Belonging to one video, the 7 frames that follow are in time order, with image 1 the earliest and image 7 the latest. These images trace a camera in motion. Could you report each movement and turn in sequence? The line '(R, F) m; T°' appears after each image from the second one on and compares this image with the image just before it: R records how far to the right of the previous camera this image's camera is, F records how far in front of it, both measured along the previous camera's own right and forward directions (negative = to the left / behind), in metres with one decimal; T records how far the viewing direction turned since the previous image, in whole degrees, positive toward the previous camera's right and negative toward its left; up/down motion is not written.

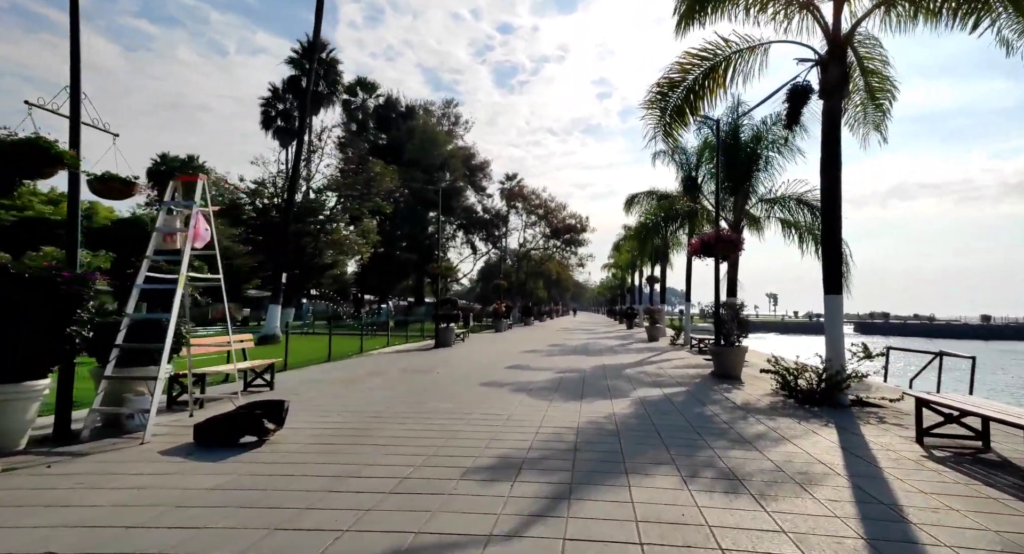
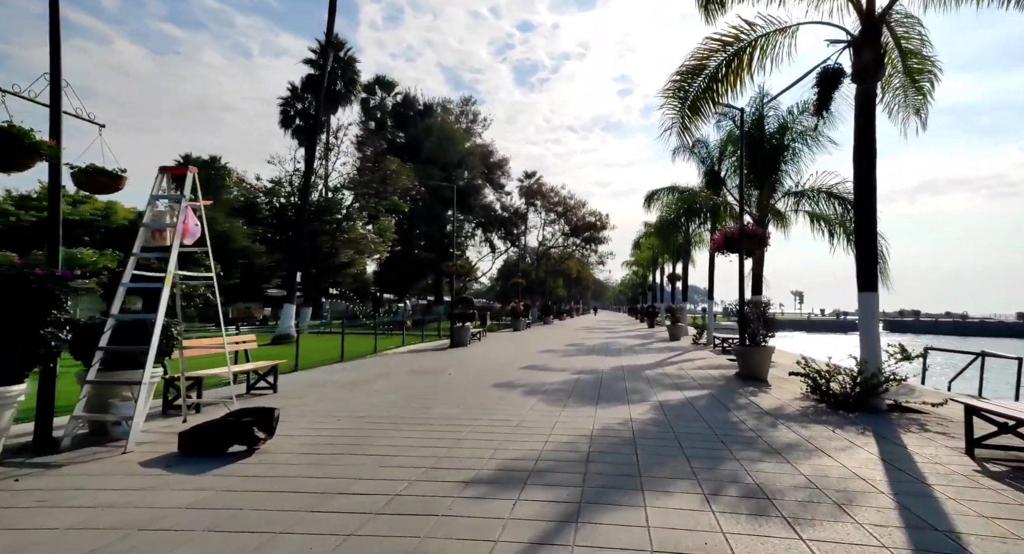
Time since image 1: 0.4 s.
(+0.1, +0.5) m; -2°
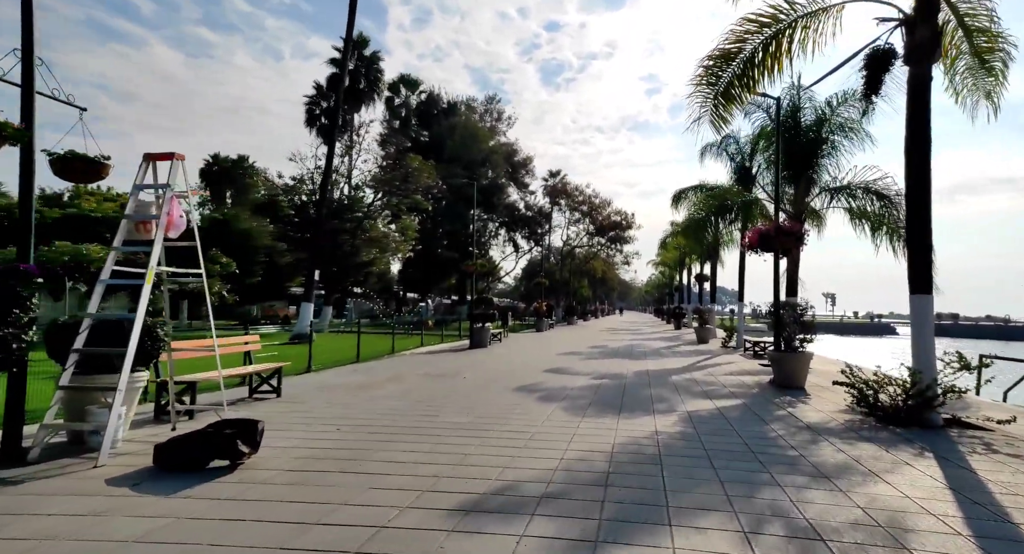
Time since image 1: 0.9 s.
(+0.1, +0.7) m; -2°
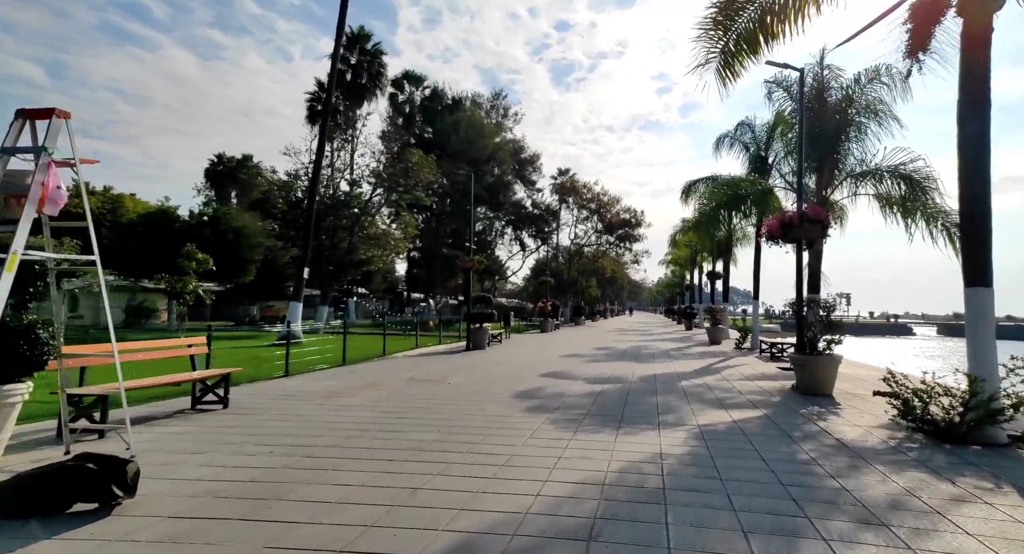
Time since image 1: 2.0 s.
(+0.4, +1.3) m; -1°
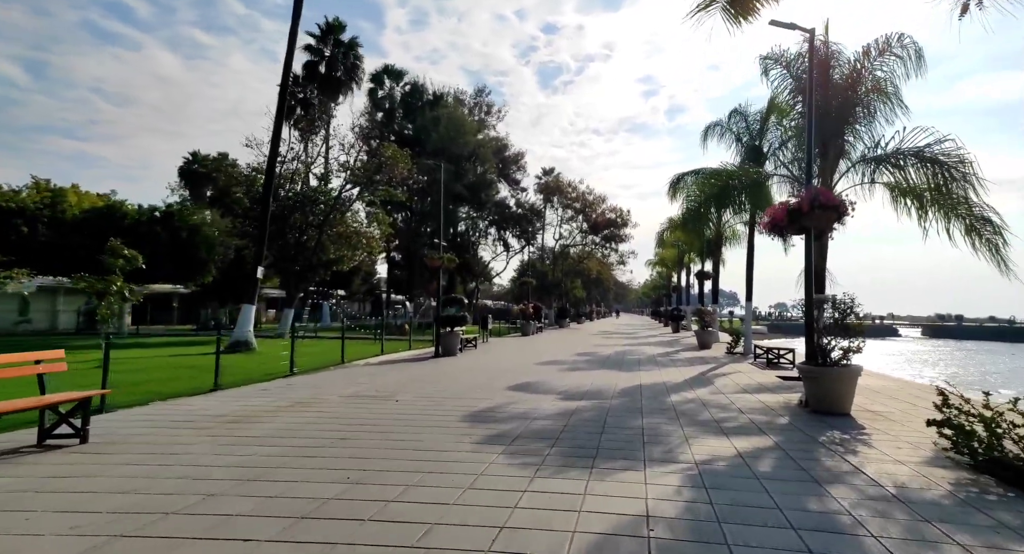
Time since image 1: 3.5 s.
(+0.5, +1.8) m; +1°
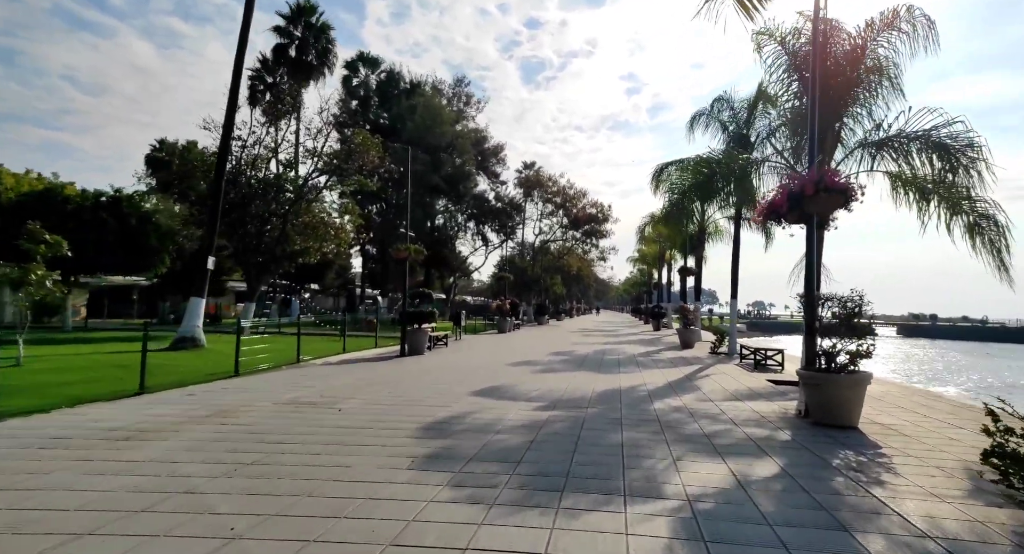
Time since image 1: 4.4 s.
(+0.3, +1.3) m; +2°
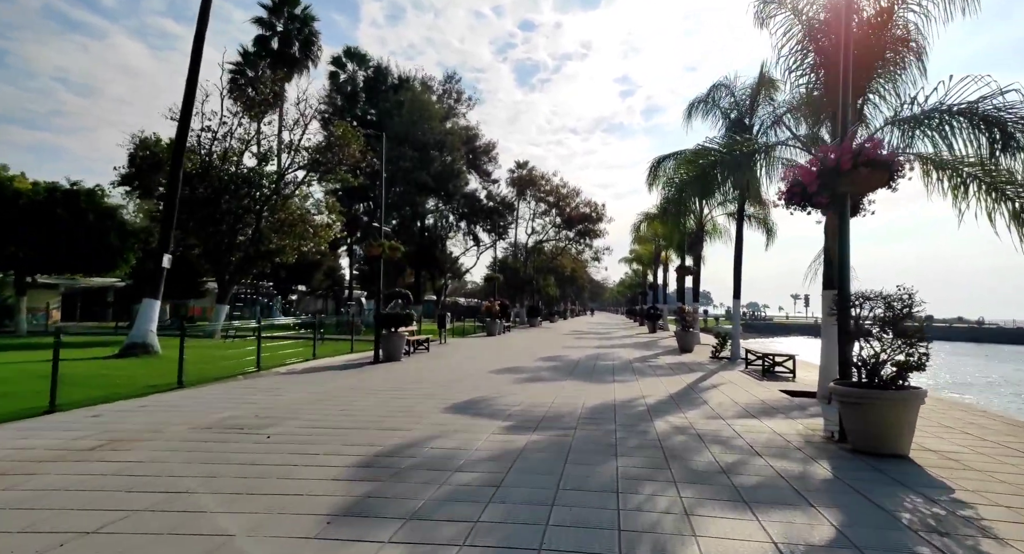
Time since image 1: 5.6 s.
(+0.3, +1.5) m; +1°
